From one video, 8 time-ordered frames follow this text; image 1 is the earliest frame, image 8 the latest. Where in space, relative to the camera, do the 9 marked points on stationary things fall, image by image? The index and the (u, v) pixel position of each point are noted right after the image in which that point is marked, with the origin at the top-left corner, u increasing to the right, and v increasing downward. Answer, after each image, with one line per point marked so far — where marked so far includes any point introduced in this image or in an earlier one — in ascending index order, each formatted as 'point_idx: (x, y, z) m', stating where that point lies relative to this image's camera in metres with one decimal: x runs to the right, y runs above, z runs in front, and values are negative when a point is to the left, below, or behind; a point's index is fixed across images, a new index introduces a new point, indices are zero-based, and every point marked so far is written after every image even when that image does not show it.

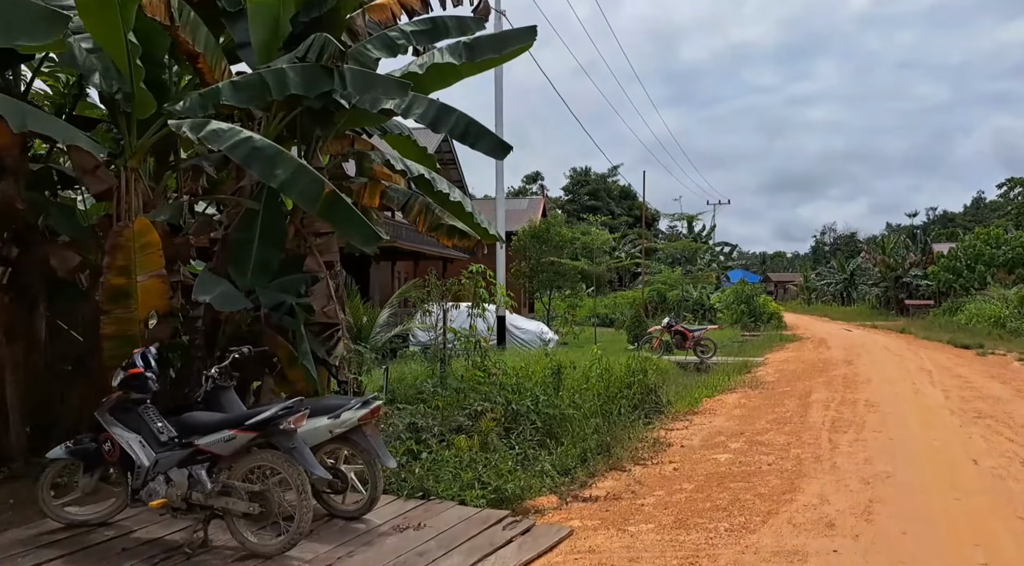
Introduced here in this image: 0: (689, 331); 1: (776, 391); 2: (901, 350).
0: (+3.6, -1.1, +18.0) m
1: (+3.1, -1.3, +10.5) m
2: (+8.2, -1.4, +18.1) m
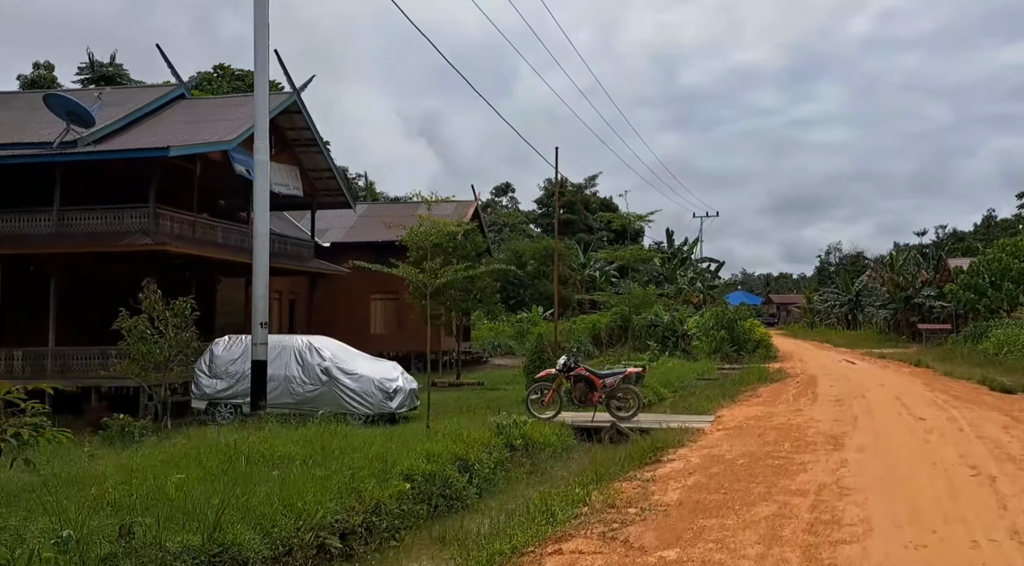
0: (+1.2, -1.3, +11.9) m
1: (+0.6, -1.4, +4.5) m
2: (+5.8, -1.7, +12.1) m
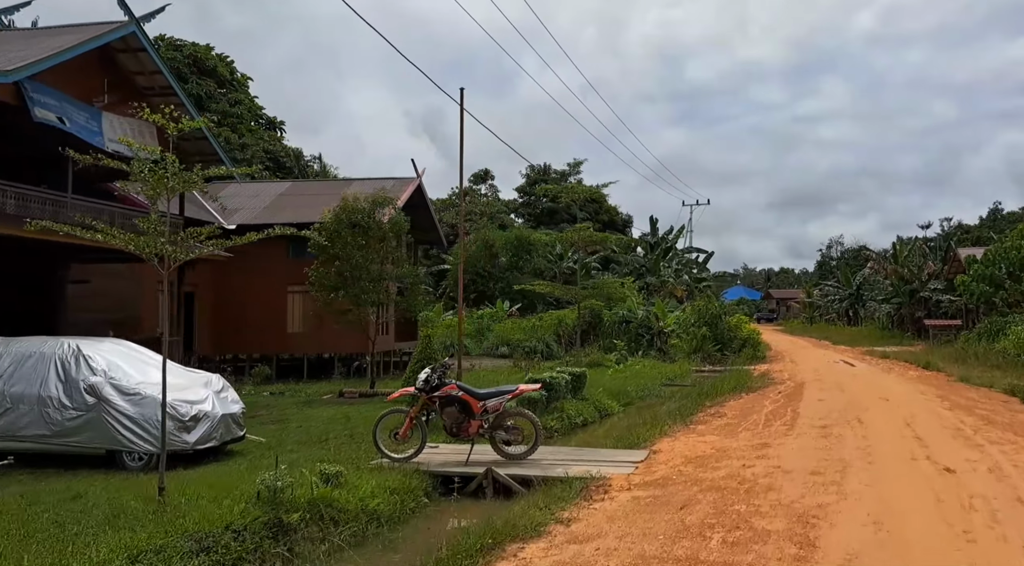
0: (-0.4, -1.1, +8.3) m
1: (-0.9, -1.3, +0.8) m
2: (+4.2, -1.5, +8.4) m
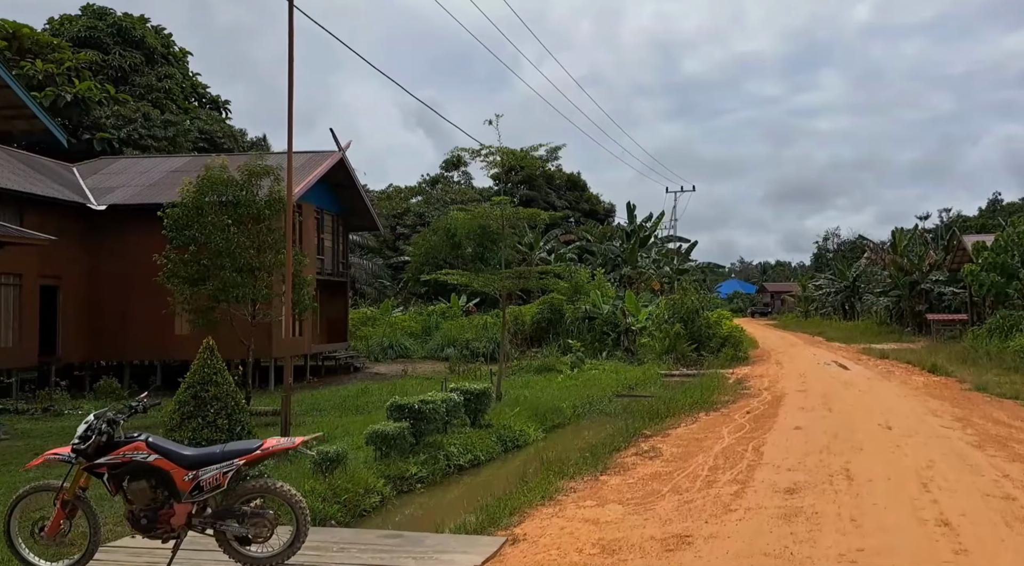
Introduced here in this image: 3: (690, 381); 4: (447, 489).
0: (-1.8, -1.0, +4.8) m
1: (-2.4, -1.2, -2.7) m
2: (+2.8, -1.4, +5.0) m
3: (+4.1, -2.2, +19.5) m
4: (-0.6, -2.0, +8.2) m
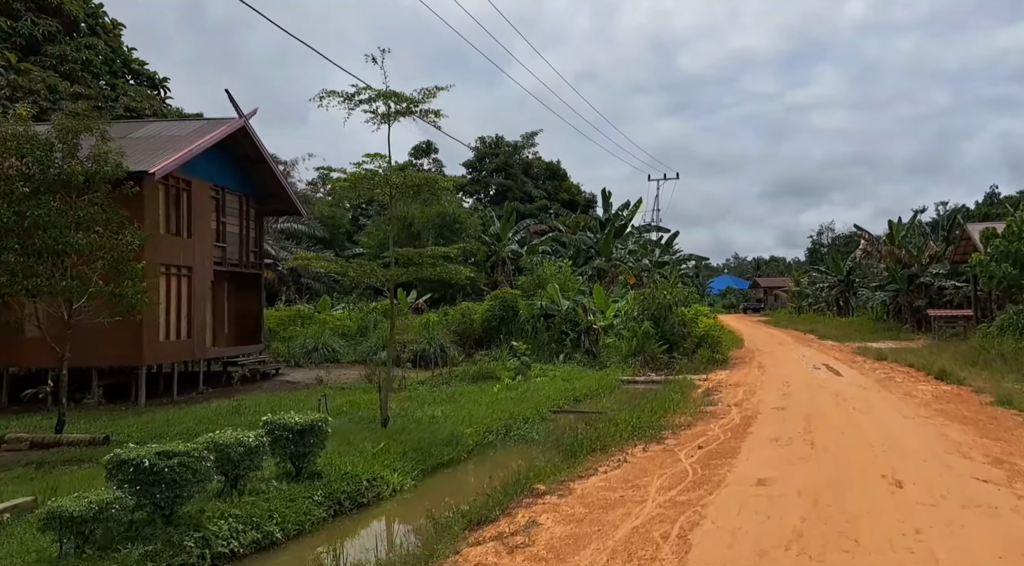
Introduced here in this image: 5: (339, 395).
0: (-3.1, -0.9, +1.6) m
1: (-3.7, -1.1, -5.9) m
2: (+1.4, -1.3, +1.7) m
3: (+2.7, -2.1, +16.3) m
4: (-1.9, -1.8, +5.0) m
5: (-3.1, -2.0, +15.0) m
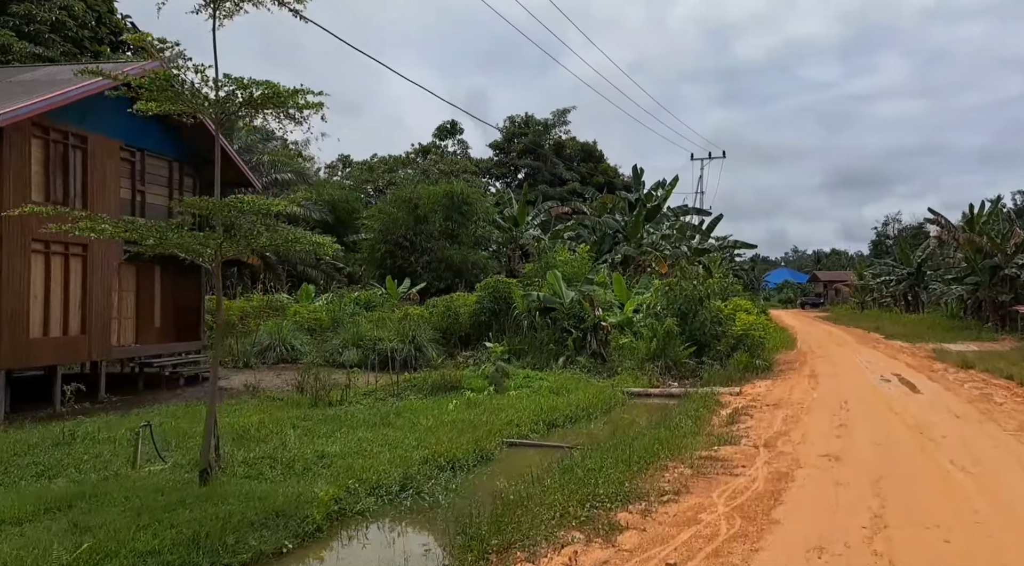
0: (-4.6, -0.8, -2.1) m
1: (-5.6, -1.1, -9.5) m
2: (0.0, -1.2, -2.2) m
3: (+2.1, -1.9, +12.3) m
4: (-3.2, -1.7, +1.3) m
5: (-3.6, -1.8, +11.4) m
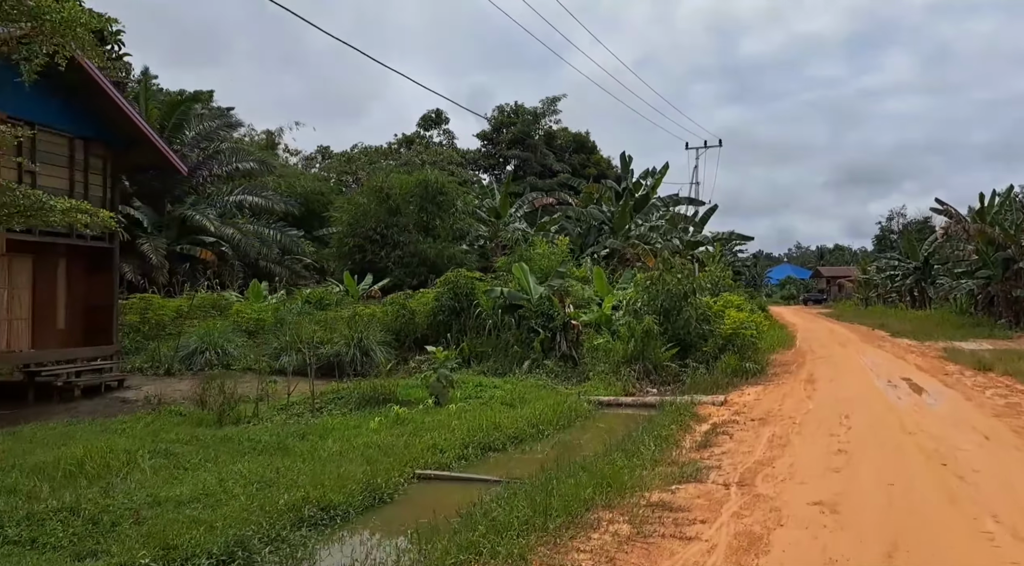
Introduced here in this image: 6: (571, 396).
0: (-5.4, -0.8, -4.1) m
1: (-6.5, -1.1, -11.5) m
2: (-0.8, -1.1, -4.2) m
3: (+1.4, -1.7, +10.2) m
4: (-4.0, -1.6, -0.7) m
5: (-4.4, -1.7, +9.4) m
6: (+0.9, -1.7, +13.2) m
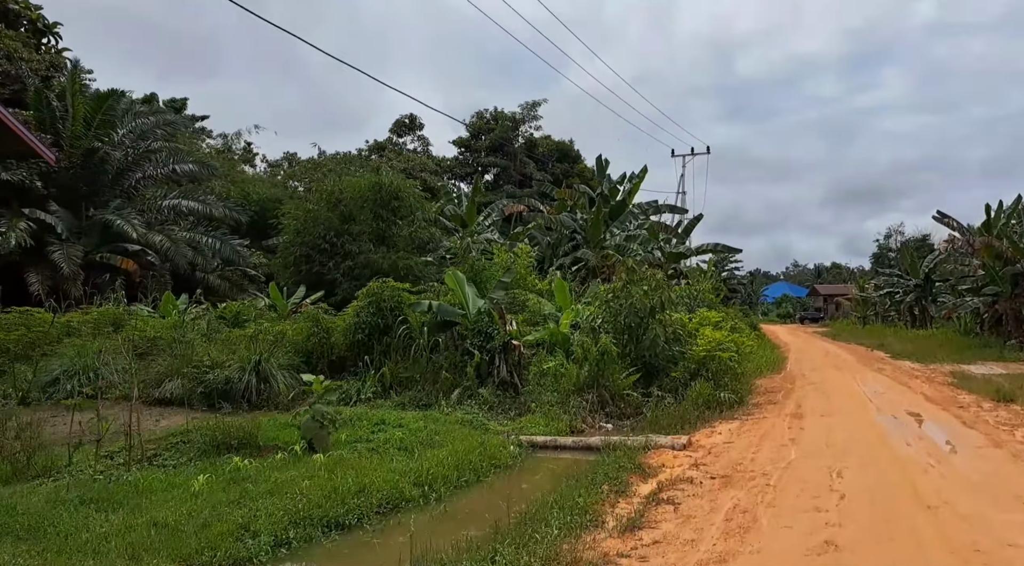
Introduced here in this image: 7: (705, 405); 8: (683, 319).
0: (-6.5, -0.5, -6.7) m
1: (-7.5, -0.7, -14.1) m
2: (-1.9, -0.9, -6.9) m
3: (+0.3, -1.8, +7.6) m
4: (-5.1, -1.5, -3.4) m
5: (-5.5, -1.7, +6.7) m
6: (-0.2, -1.9, +10.5) m
7: (+2.9, -1.8, +12.7) m
8: (+3.0, -0.6, +15.1) m
